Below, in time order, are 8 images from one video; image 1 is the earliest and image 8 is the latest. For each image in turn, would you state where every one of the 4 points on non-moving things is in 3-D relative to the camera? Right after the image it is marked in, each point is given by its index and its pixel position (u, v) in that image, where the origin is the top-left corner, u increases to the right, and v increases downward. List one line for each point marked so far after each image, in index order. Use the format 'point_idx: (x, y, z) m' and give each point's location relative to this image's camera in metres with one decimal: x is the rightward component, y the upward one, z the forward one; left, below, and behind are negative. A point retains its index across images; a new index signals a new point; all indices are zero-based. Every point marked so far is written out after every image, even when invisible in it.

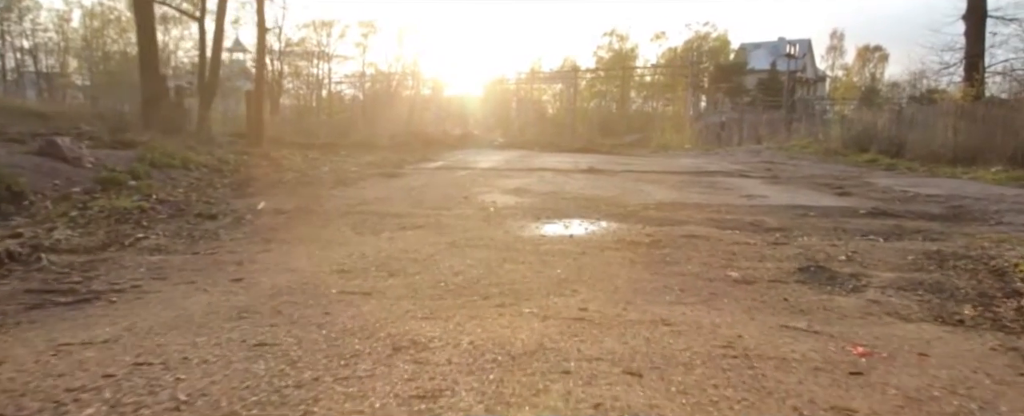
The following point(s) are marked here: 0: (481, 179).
0: (-0.7, +0.6, +12.8) m
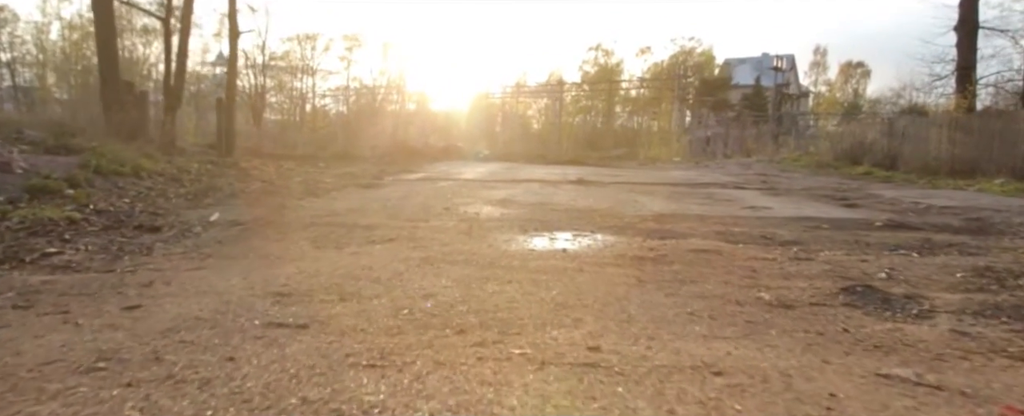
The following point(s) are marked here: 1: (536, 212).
0: (-1.0, +0.4, +12.0) m
1: (+0.3, 0.0, +8.7) m
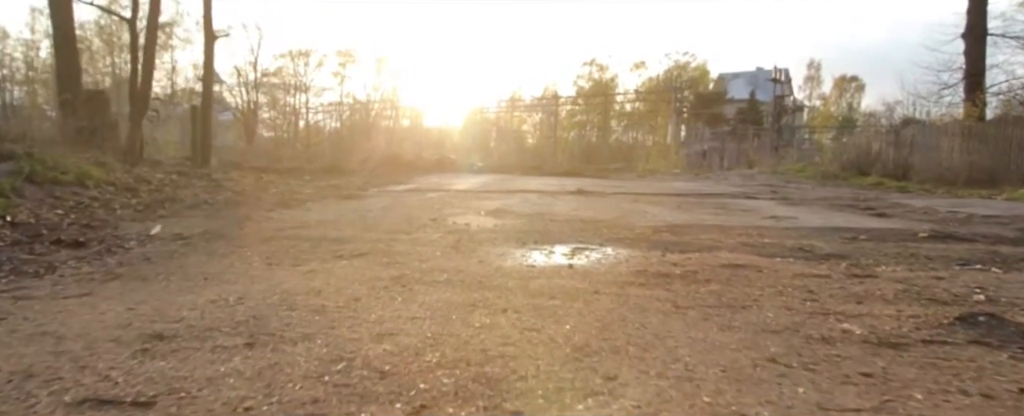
0: (-1.1, +0.1, +11.0) m
1: (+0.3, -0.2, +7.8) m
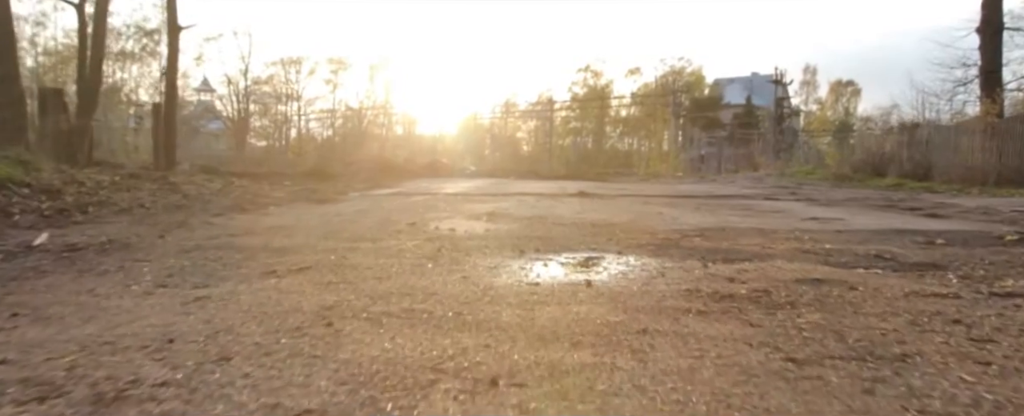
0: (-1.2, +0.1, +9.7) m
1: (+0.2, -0.2, +6.5) m
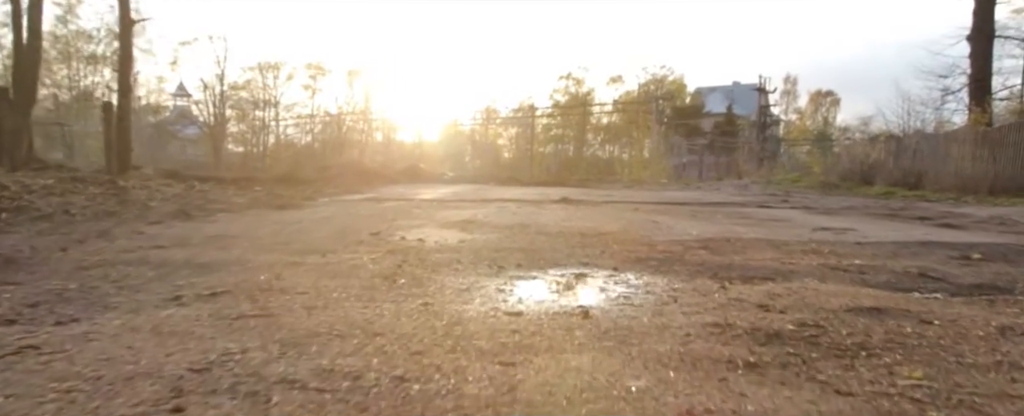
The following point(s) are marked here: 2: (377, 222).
0: (-1.5, 0.0, +8.9) m
1: (0.0, -0.3, +5.7) m
2: (-1.6, -0.2, +7.0) m
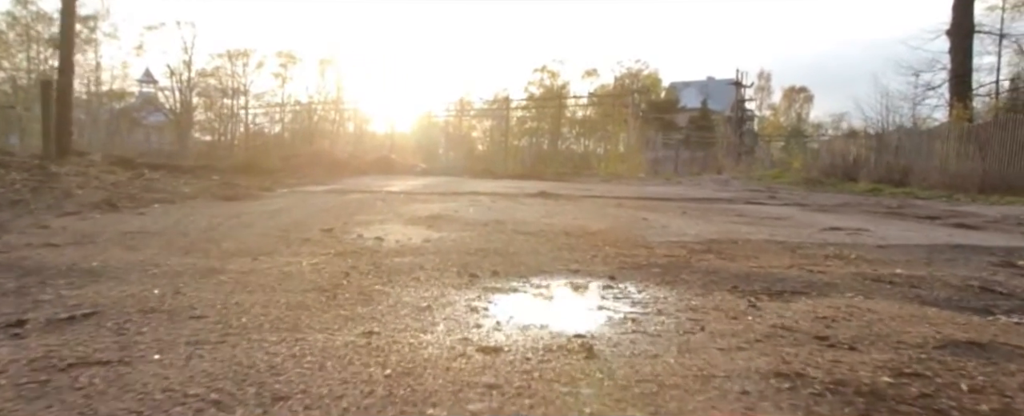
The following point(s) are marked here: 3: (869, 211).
0: (-1.8, +0.1, +8.1) m
1: (-0.2, -0.2, +4.9) m
2: (-1.9, -0.1, +6.1) m
3: (+5.5, 0.0, +9.1) m
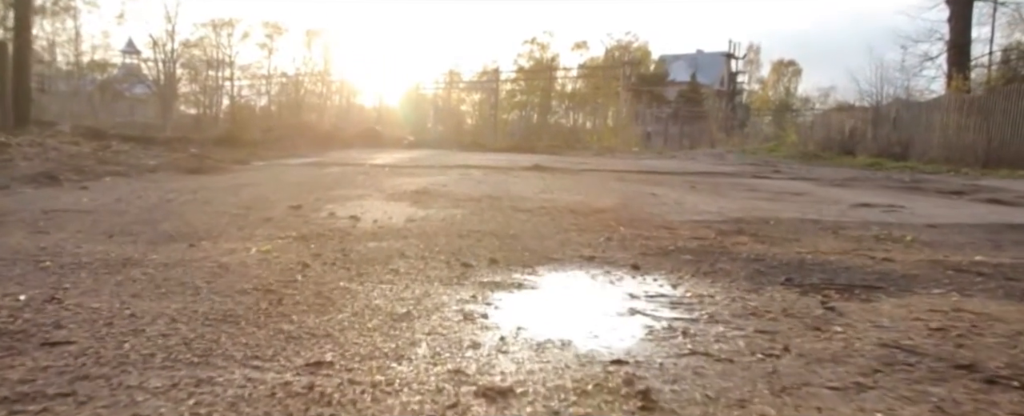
0: (-1.9, +0.4, +7.3) m
1: (-0.2, 0.0, +4.2) m
2: (-1.9, +0.1, +5.4) m
3: (+5.4, +0.3, +8.5) m
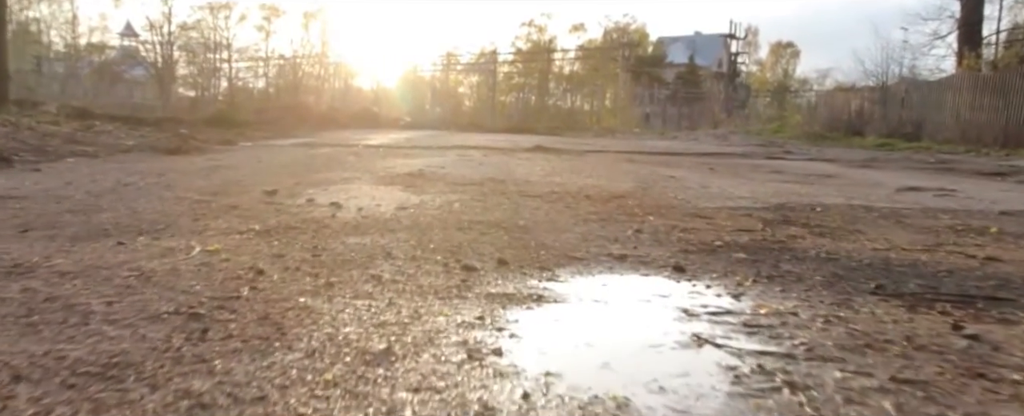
0: (-1.8, +0.6, +6.7) m
1: (-0.2, 0.0, +3.7) m
2: (-1.8, +0.3, +4.8) m
3: (+5.5, +0.5, +7.9) m
